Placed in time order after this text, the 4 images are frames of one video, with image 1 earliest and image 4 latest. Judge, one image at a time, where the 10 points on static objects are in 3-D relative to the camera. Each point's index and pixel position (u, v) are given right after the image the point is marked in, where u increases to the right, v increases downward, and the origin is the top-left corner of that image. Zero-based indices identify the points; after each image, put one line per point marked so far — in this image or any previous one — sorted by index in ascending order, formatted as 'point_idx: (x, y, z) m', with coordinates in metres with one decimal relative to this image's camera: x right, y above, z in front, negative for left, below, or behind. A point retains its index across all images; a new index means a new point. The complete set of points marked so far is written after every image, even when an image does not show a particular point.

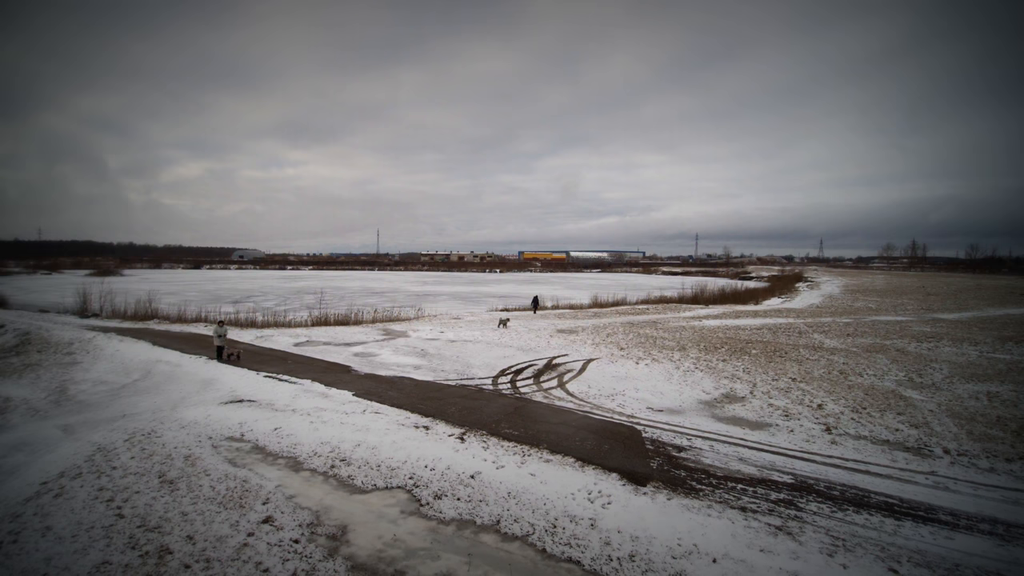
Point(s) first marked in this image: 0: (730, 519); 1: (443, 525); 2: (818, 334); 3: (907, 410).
0: (+2.5, -2.7, +4.6) m
1: (-0.8, -2.8, +4.7) m
2: (+14.2, -2.1, +18.4) m
3: (+8.7, -2.7, +8.8) m
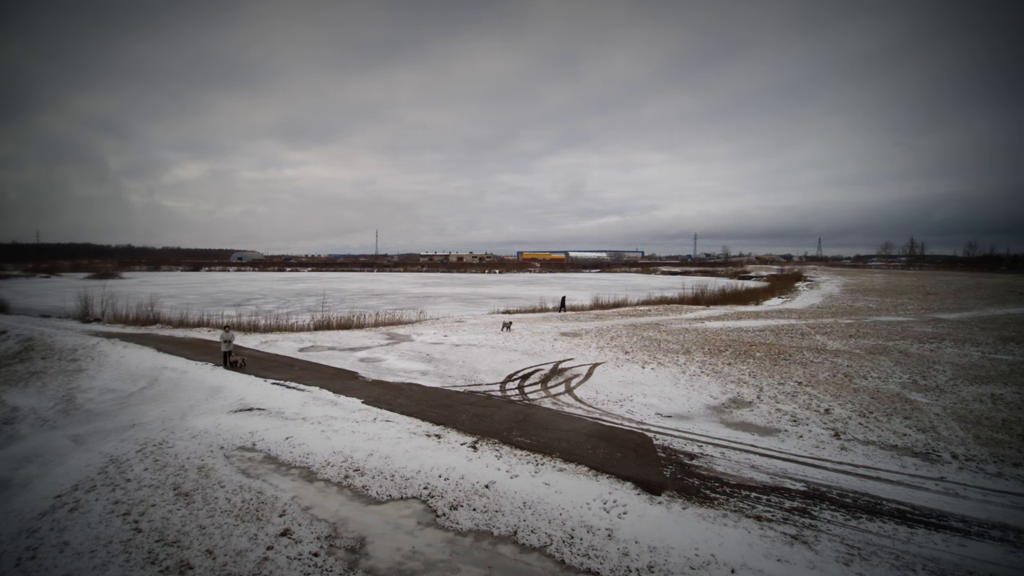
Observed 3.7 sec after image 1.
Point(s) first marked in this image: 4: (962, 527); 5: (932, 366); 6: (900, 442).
0: (+2.7, -2.8, +4.7) m
1: (-0.6, -2.9, +4.7) m
2: (+14.3, -2.2, +18.5) m
3: (+8.9, -2.8, +8.9) m
4: (+5.7, -3.0, +5.0) m
5: (+14.7, -2.7, +14.0) m
6: (+7.1, -2.8, +7.3) m
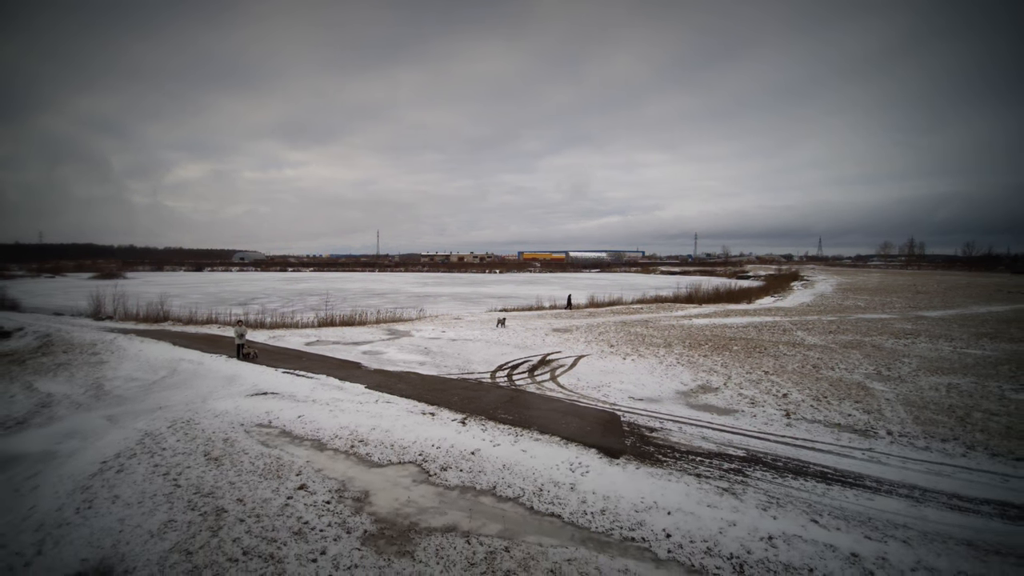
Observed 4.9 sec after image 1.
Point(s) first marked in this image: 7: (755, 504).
0: (+2.4, -2.7, +5.6) m
1: (-0.9, -2.8, +5.6) m
2: (+14.1, -2.1, +19.4) m
3: (+8.6, -2.7, +9.8) m
4: (+5.4, -2.9, +5.9) m
5: (+14.5, -2.6, +14.8) m
6: (+6.9, -2.7, +8.2) m
7: (+3.2, -2.8, +5.2) m
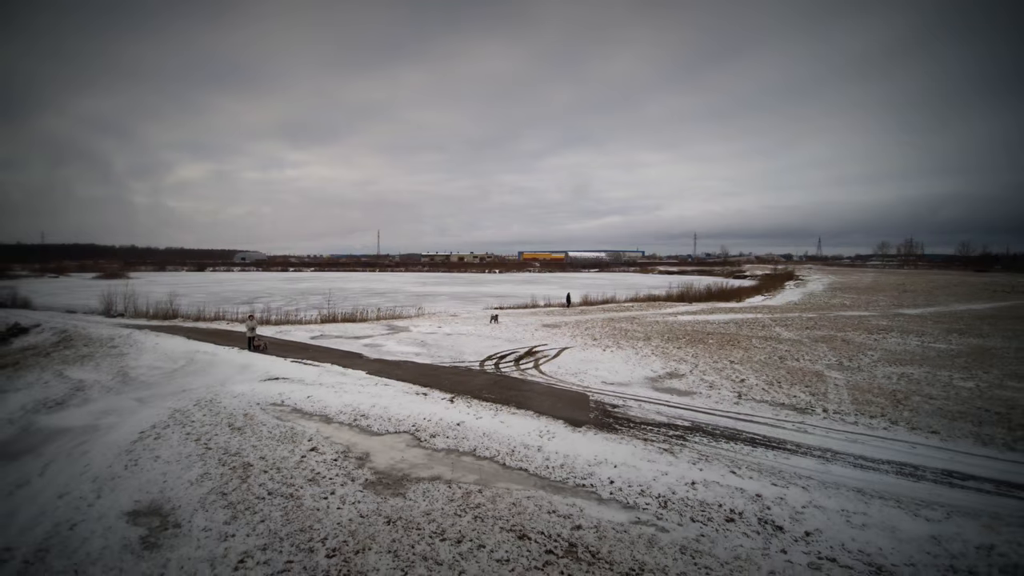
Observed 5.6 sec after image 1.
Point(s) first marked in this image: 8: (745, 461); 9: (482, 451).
0: (+2.1, -2.6, +6.7) m
1: (-1.3, -2.7, +6.7) m
2: (+13.7, -2.0, +20.5) m
3: (+8.3, -2.6, +10.8) m
4: (+5.0, -2.8, +7.0) m
5: (+14.1, -2.5, +15.9) m
6: (+6.5, -2.6, +9.3) m
7: (+2.8, -2.7, +6.3) m
8: (+3.7, -2.8, +6.4) m
9: (-0.5, -2.7, +6.6) m
